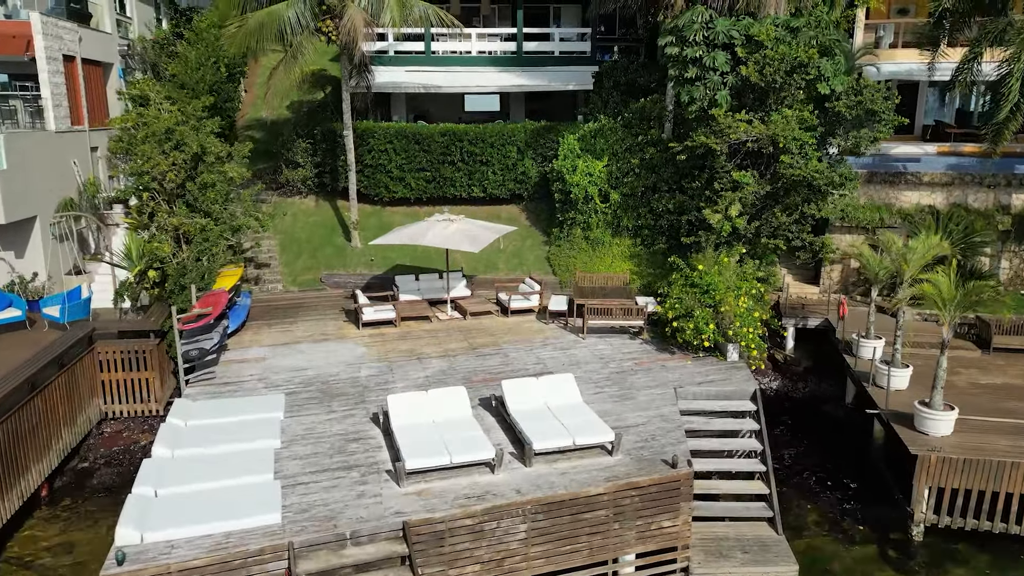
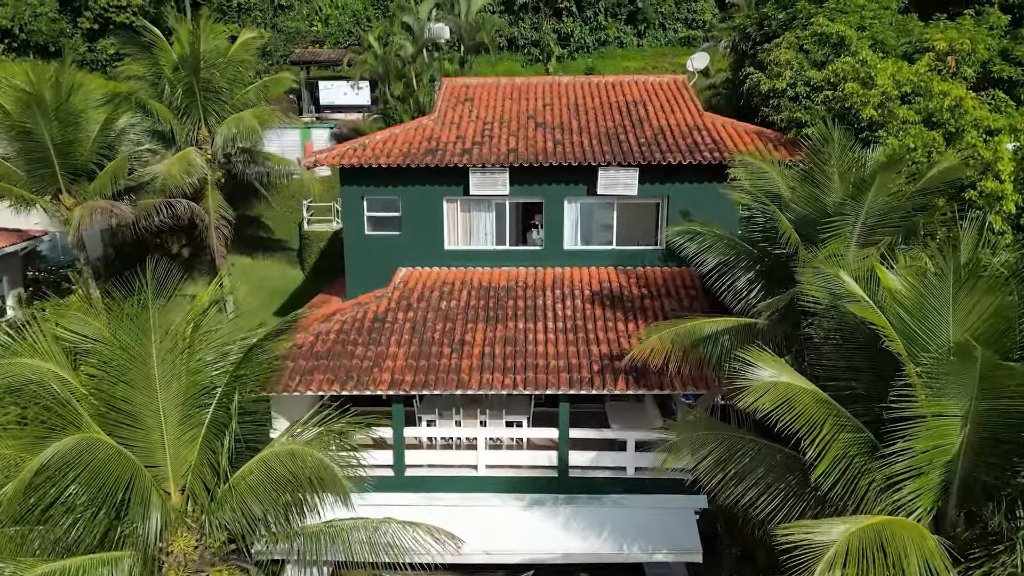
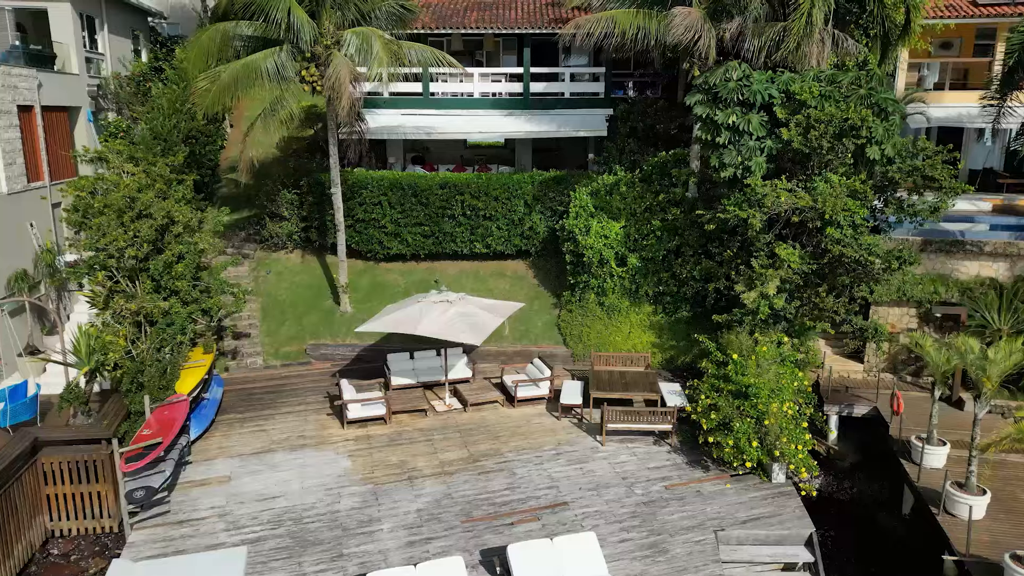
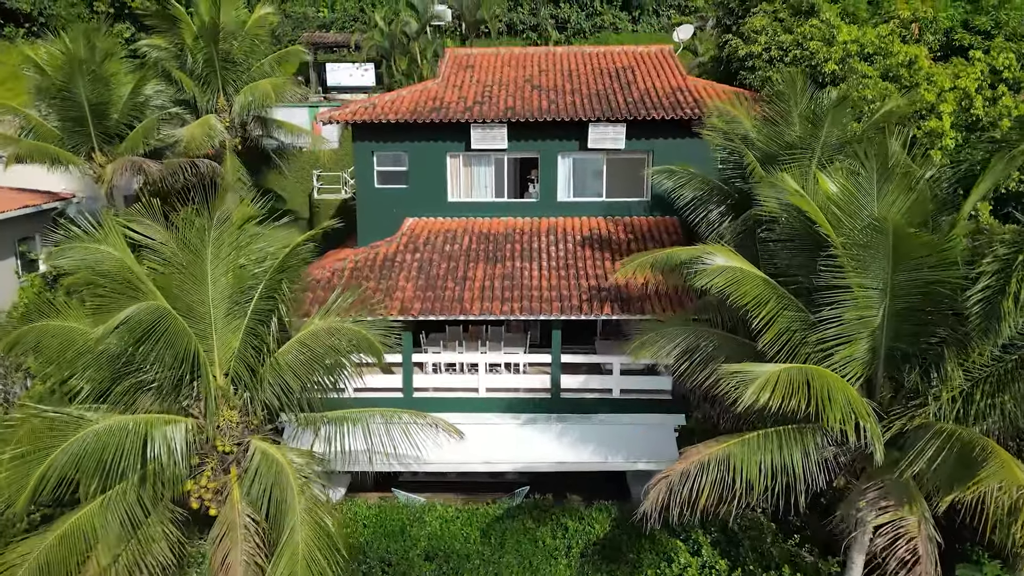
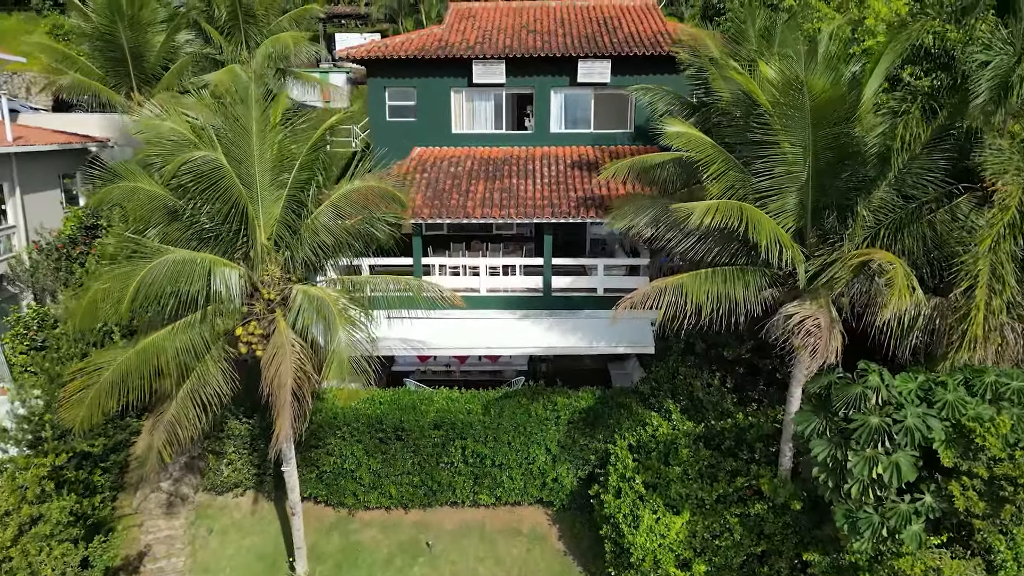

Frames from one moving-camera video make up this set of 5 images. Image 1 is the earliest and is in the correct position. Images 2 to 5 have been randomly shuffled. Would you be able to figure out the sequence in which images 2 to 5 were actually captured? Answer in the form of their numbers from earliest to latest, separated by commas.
3, 5, 4, 2
